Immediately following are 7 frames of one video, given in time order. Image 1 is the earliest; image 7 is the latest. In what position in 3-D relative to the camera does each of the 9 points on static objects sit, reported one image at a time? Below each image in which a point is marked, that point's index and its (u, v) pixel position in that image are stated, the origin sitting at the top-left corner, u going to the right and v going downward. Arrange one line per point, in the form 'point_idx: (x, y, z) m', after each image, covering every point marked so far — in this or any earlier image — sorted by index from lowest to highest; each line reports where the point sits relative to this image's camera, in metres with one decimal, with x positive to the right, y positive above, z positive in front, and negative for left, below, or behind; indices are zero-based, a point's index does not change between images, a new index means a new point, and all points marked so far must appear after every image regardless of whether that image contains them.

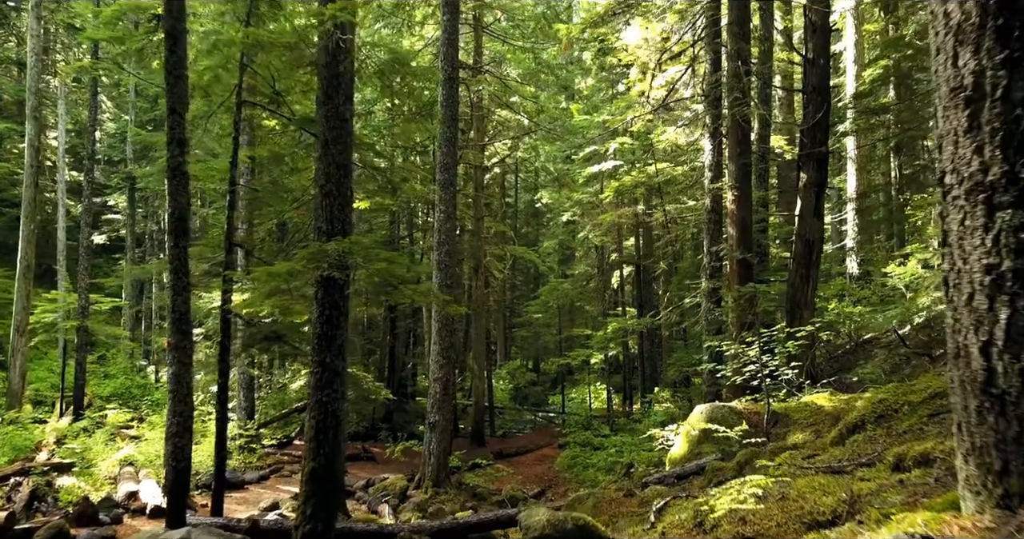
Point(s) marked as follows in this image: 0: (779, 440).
0: (+2.5, -1.6, +6.8) m
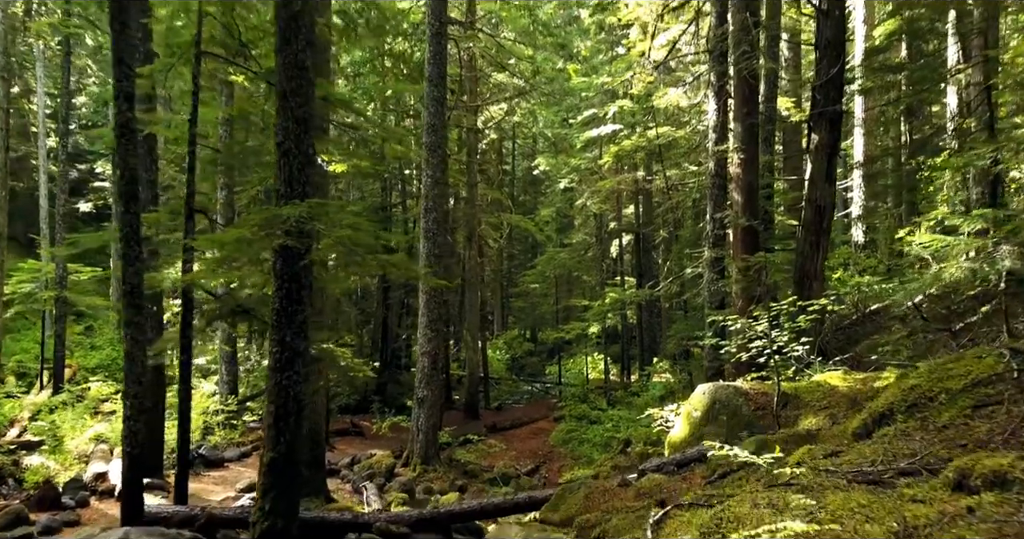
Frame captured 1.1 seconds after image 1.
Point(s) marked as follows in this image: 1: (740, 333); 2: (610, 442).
0: (+2.4, -1.4, +6.2) m
1: (+2.6, -0.7, +8.3) m
2: (+1.9, -3.3, +14.1) m
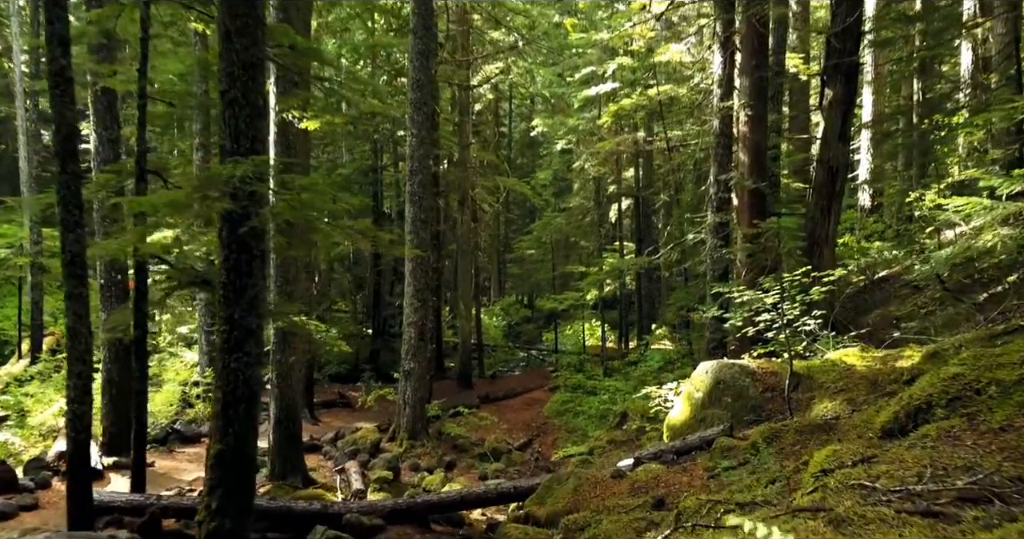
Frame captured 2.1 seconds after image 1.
0: (+2.2, -1.1, +5.6) m
1: (+2.5, -0.4, +7.7) m
2: (+1.8, -2.7, +13.6) m
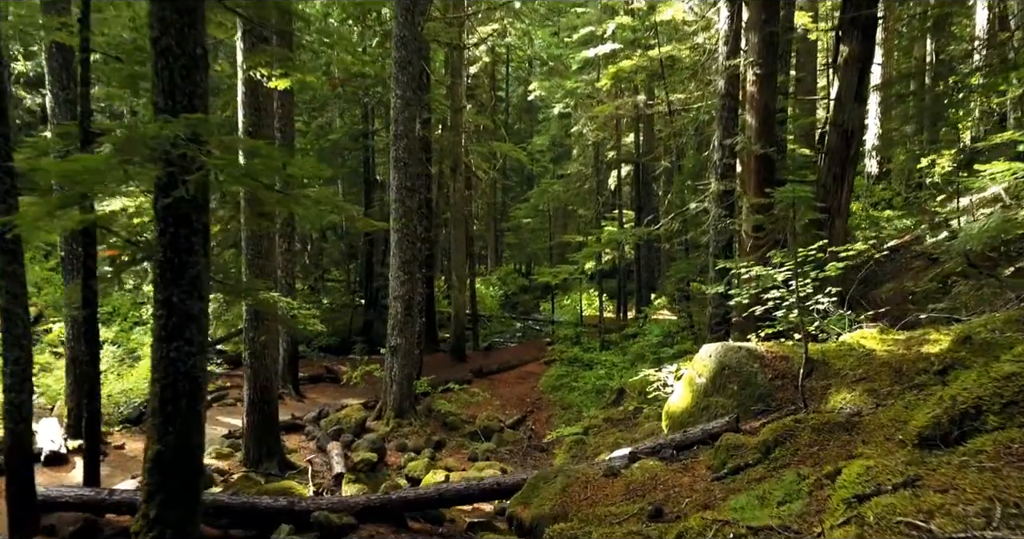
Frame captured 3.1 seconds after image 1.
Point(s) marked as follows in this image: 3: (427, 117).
0: (+2.1, -0.9, +5.0) m
1: (+2.3, -0.1, +7.1) m
2: (+1.6, -2.2, +13.1) m
3: (-1.8, +3.2, +15.4) m
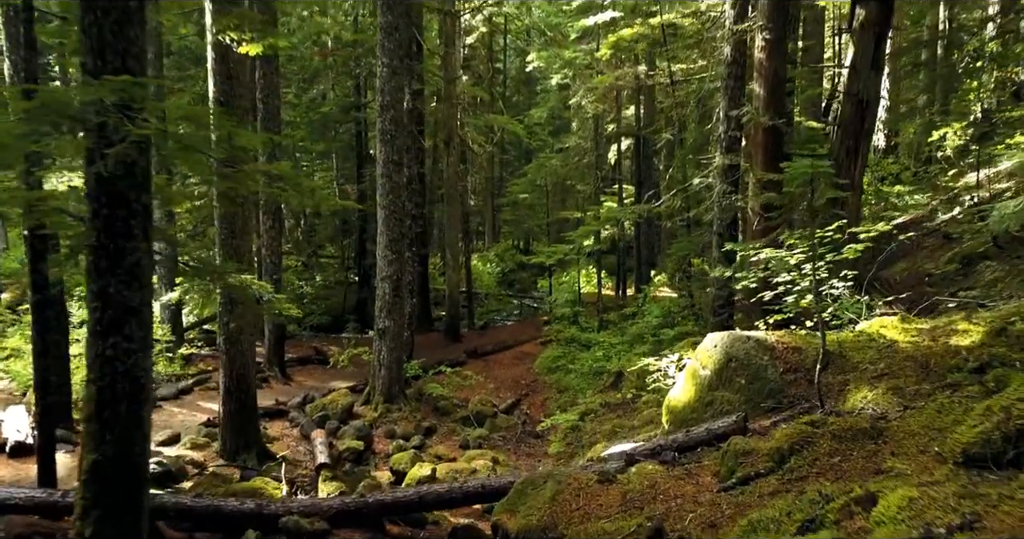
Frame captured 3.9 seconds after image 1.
0: (+2.0, -0.8, +4.5) m
1: (+2.2, 0.0, +6.5) m
2: (+1.5, -1.8, +12.6) m
3: (-1.9, +3.7, +14.7) m
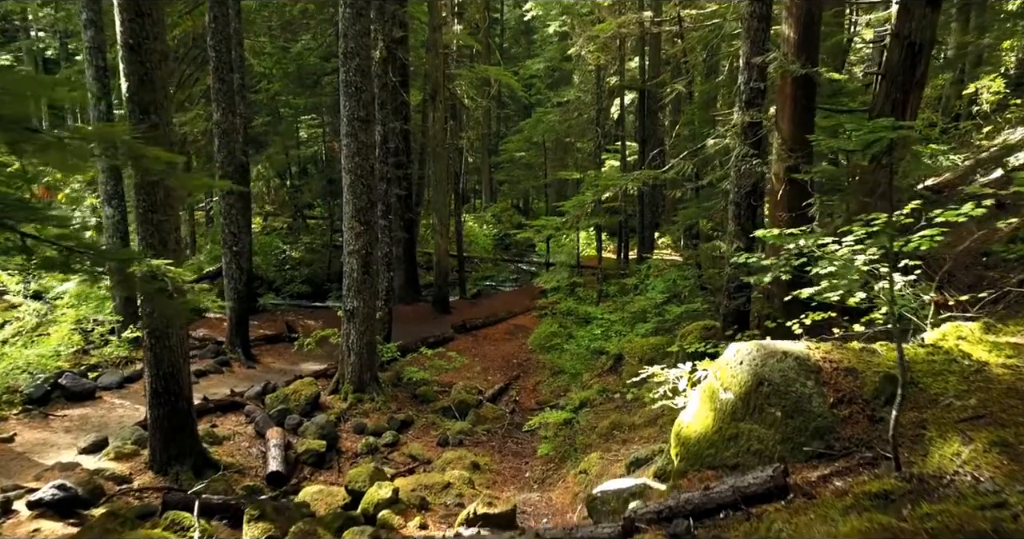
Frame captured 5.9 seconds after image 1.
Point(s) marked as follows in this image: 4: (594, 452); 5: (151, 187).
0: (+1.8, -0.9, +3.2) m
1: (+2.0, +0.1, +5.2) m
2: (+1.4, -1.3, +11.4) m
3: (-2.1, +4.3, +13.2) m
4: (+0.9, -1.9, +7.5) m
5: (-3.2, +0.8, +6.6) m
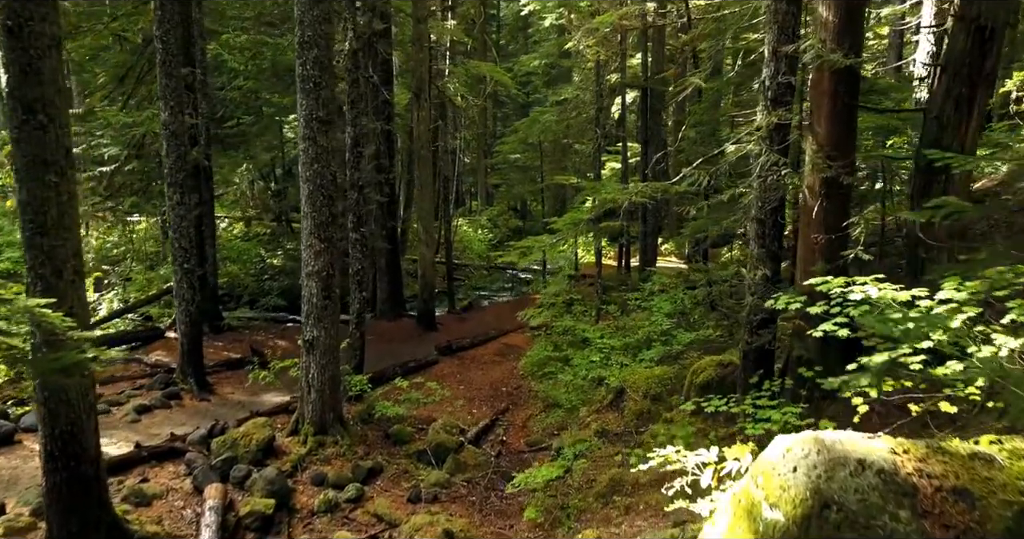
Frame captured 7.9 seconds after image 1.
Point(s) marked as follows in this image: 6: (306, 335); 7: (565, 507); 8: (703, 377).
0: (+1.6, -1.2, +2.0) m
1: (+1.9, -0.1, +3.9) m
2: (+1.2, -1.6, +10.1) m
3: (-2.2, +4.0, +11.9) m
4: (+0.7, -2.2, +6.2) m
5: (-3.4, +0.5, +5.3) m
6: (-2.4, -0.8, +8.4) m
7: (+0.5, -2.3, +6.9) m
8: (+2.0, -1.1, +7.6) m
